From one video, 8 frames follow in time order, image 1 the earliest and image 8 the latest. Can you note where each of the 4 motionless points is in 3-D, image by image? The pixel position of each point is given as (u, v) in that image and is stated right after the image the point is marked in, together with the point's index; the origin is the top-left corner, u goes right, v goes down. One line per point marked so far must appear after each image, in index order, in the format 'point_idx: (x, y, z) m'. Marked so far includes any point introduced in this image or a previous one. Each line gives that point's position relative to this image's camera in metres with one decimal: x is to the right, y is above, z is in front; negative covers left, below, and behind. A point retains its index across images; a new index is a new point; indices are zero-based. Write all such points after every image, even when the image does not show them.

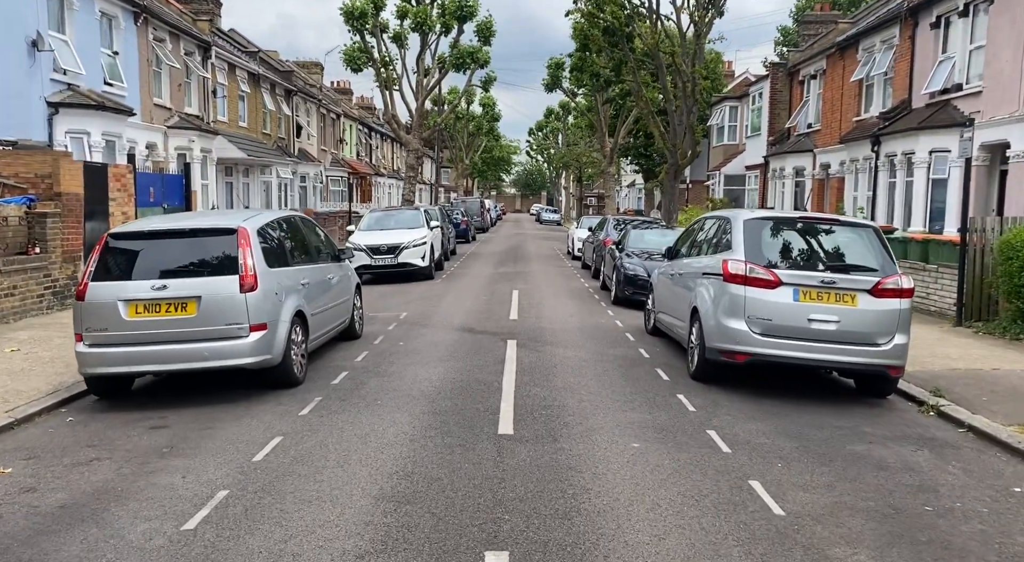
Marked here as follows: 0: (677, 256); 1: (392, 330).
0: (+2.1, +0.3, +10.1) m
1: (-1.7, -0.7, +11.0) m
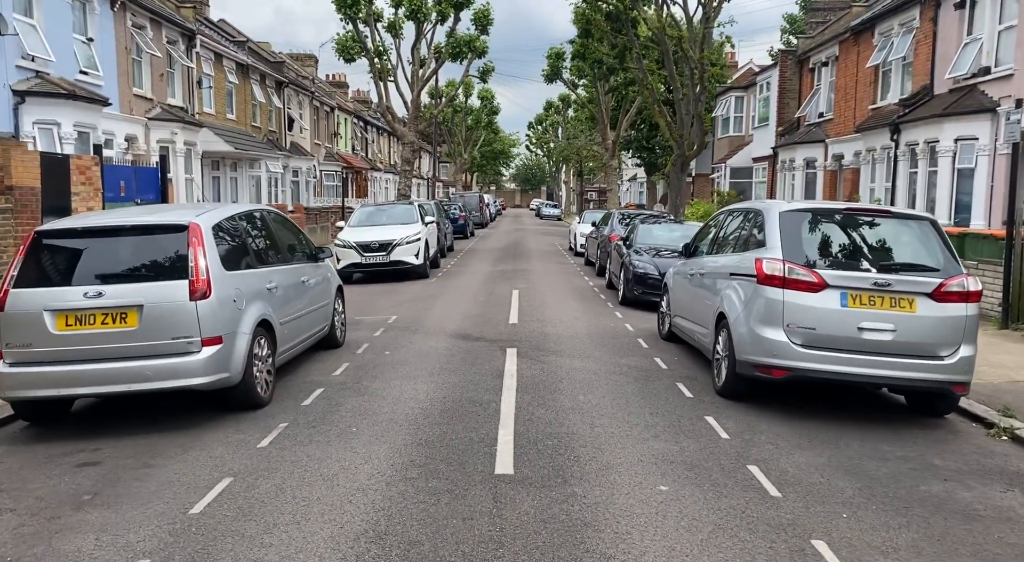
0: (+2.1, +0.3, +9.1) m
1: (-1.7, -0.7, +9.9) m
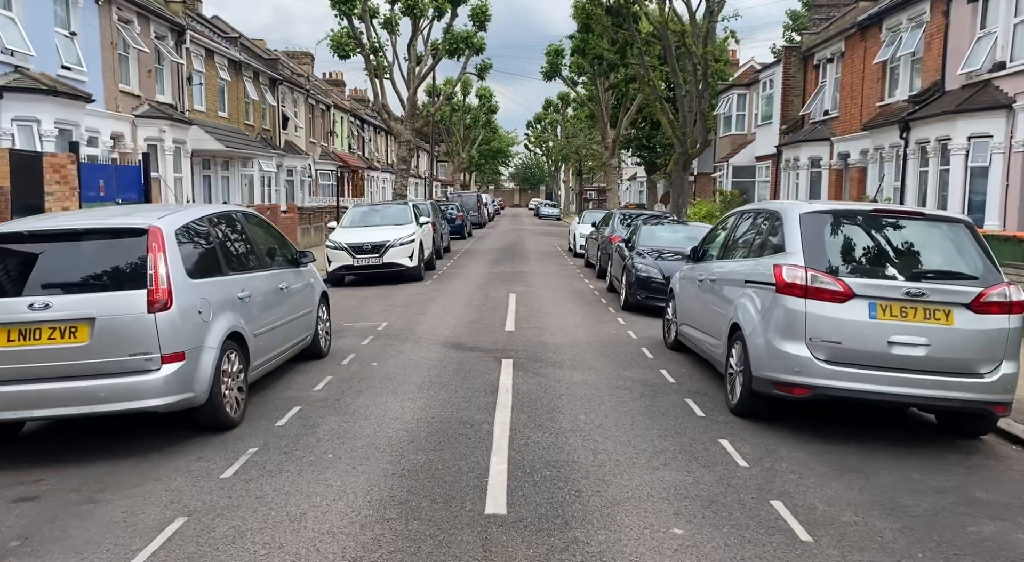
0: (+2.1, +0.2, +8.5) m
1: (-1.7, -0.8, +9.3) m
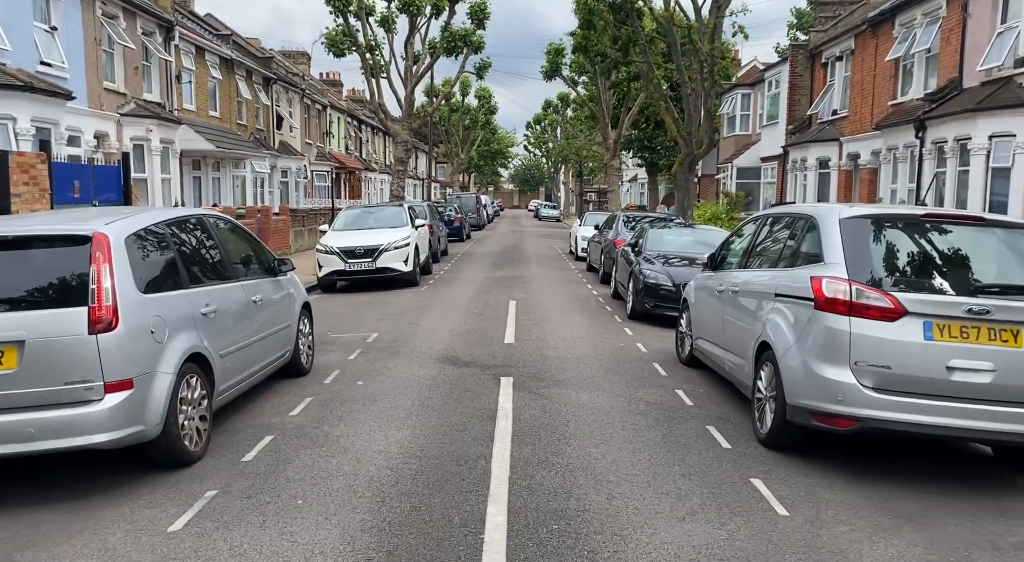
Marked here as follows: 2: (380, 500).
0: (+2.1, +0.1, +7.7) m
1: (-1.7, -0.9, +8.5) m
2: (-0.8, -1.3, +4.5) m
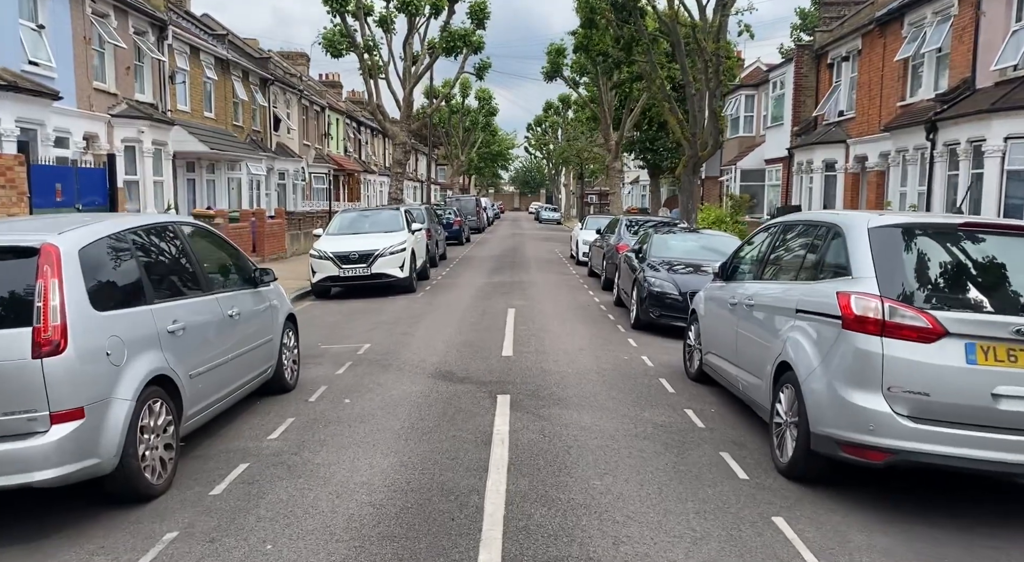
0: (+2.1, 0.0, +7.2) m
1: (-1.8, -1.0, +8.1) m
2: (-0.8, -1.3, +4.0) m
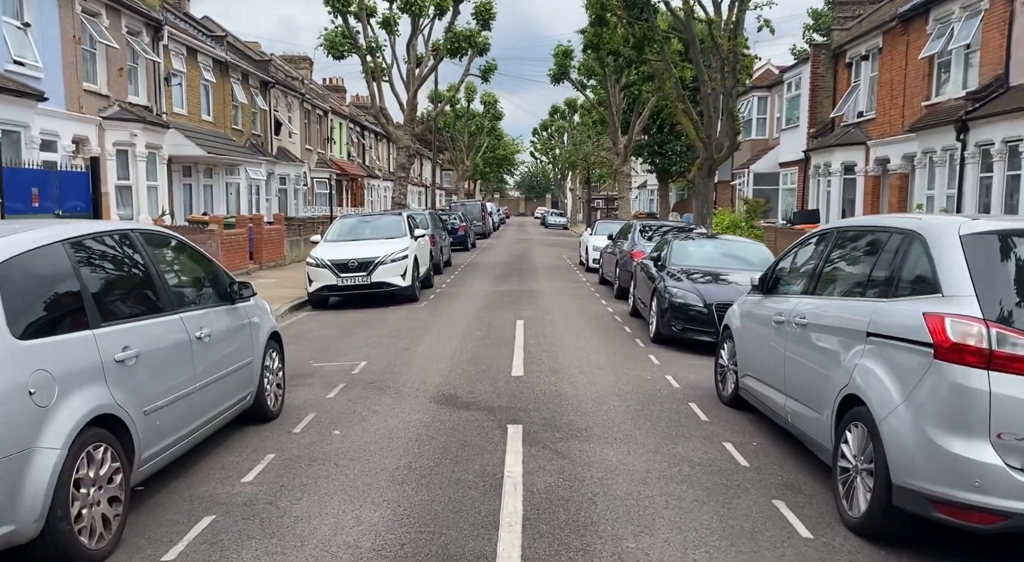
0: (+2.2, -0.1, +6.4) m
1: (-1.6, -1.1, +7.2) m
2: (-0.7, -1.4, +3.2) m
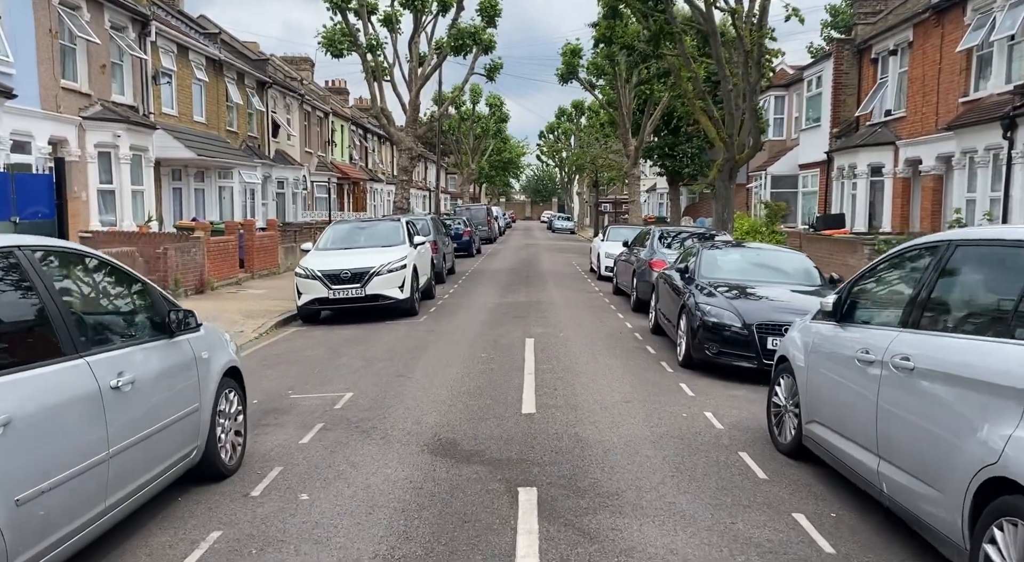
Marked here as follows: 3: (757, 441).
0: (+2.2, -0.2, +5.1) m
1: (-1.6, -1.3, +6.0) m
2: (-0.6, -1.6, +1.9) m
3: (+1.9, -1.2, +6.2) m
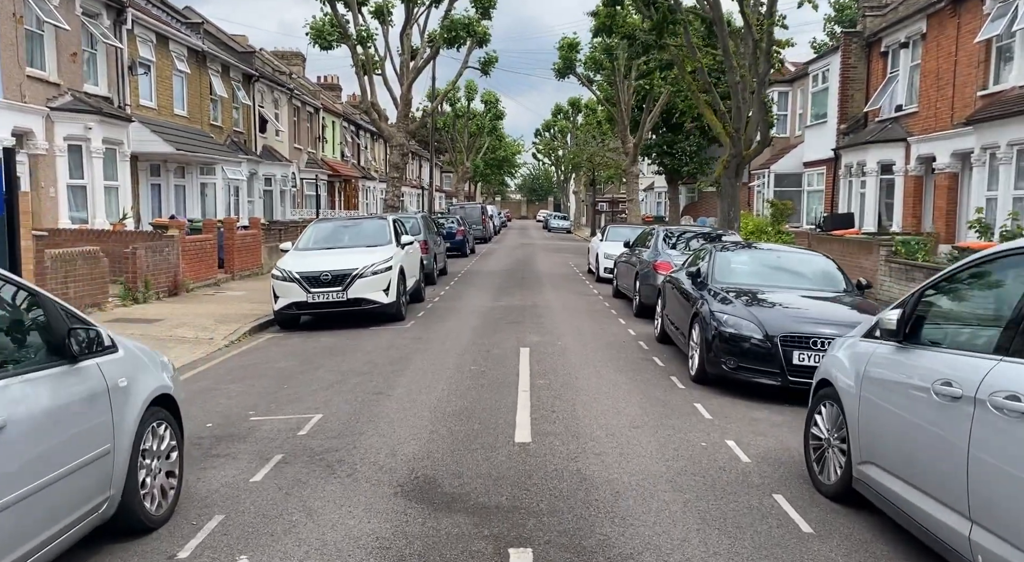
0: (+2.2, -0.3, +4.1) m
1: (-1.6, -1.3, +5.0) m
2: (-0.7, -1.6, +0.9) m
3: (+1.9, -1.3, +5.3) m
